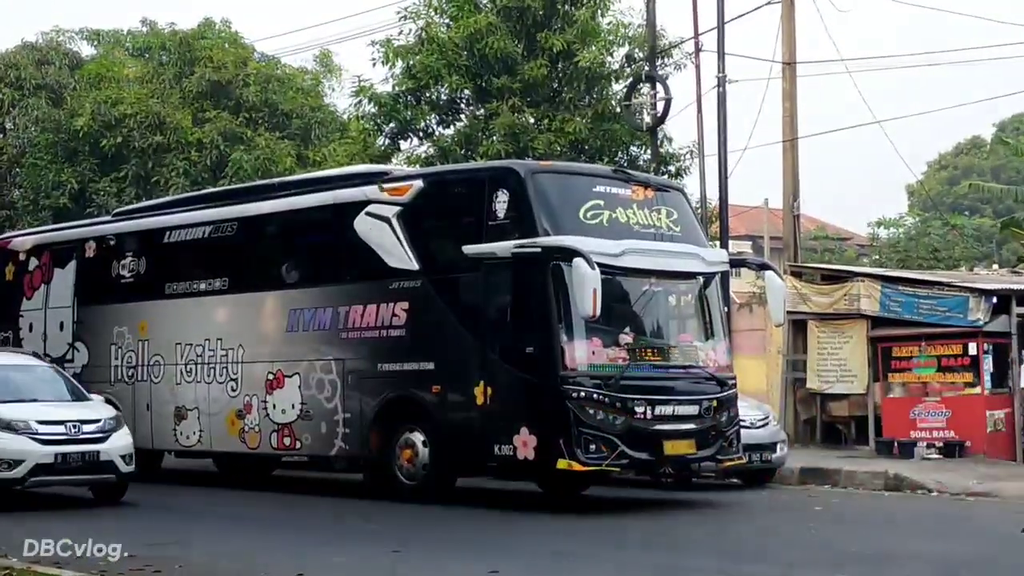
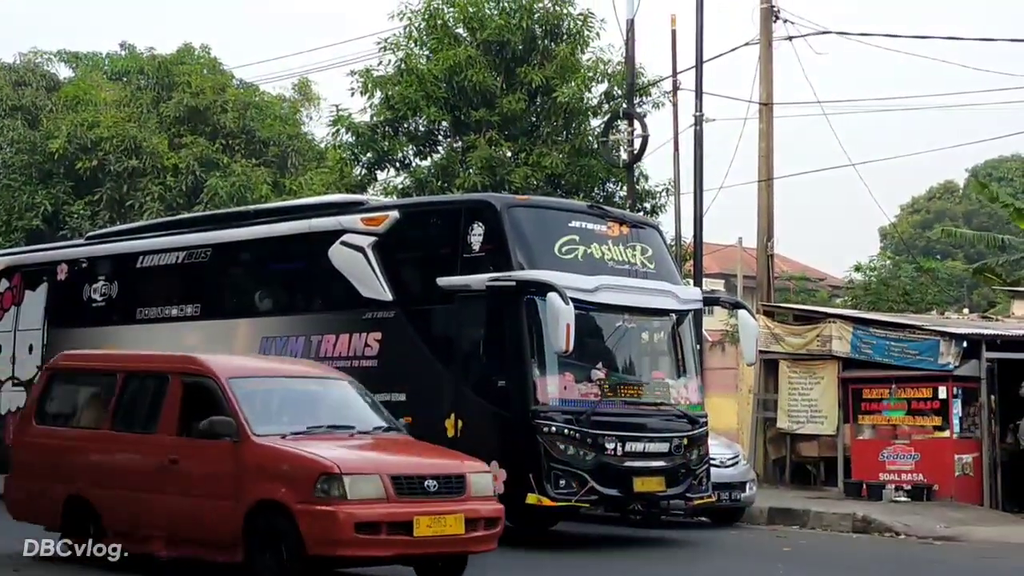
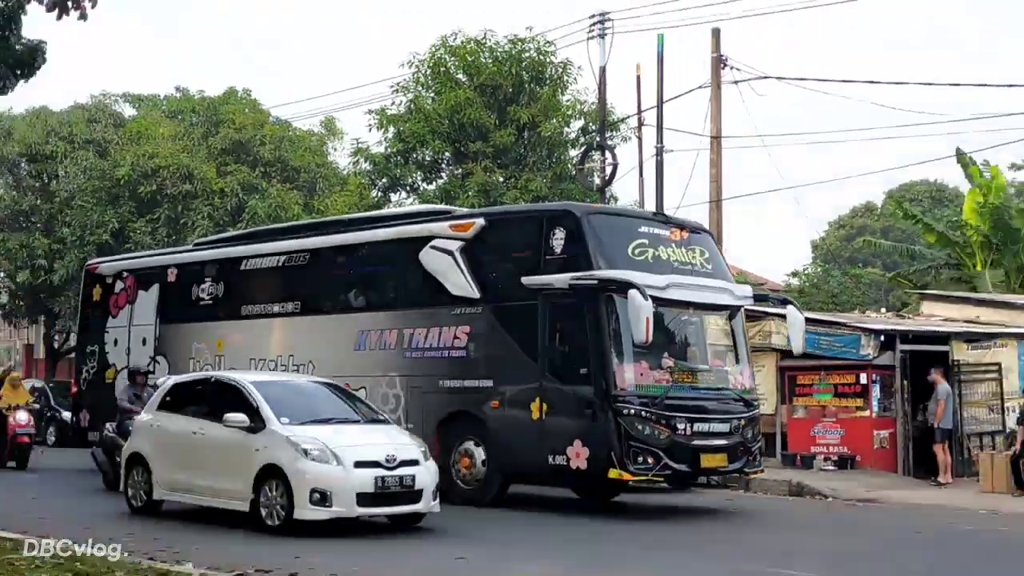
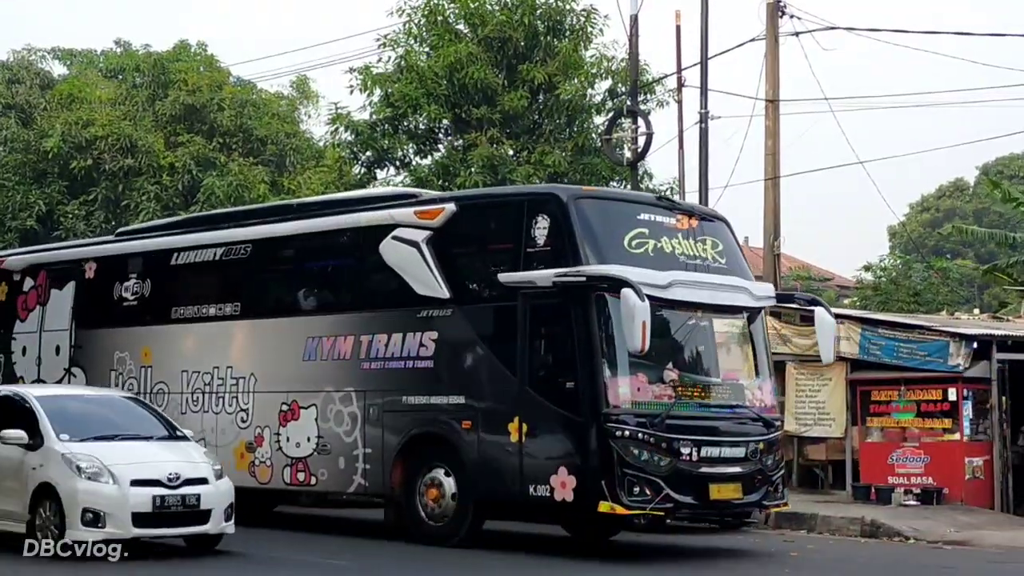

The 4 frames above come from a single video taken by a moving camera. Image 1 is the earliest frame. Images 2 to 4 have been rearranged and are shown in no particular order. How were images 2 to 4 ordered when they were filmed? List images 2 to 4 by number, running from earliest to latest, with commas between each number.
2, 4, 3
